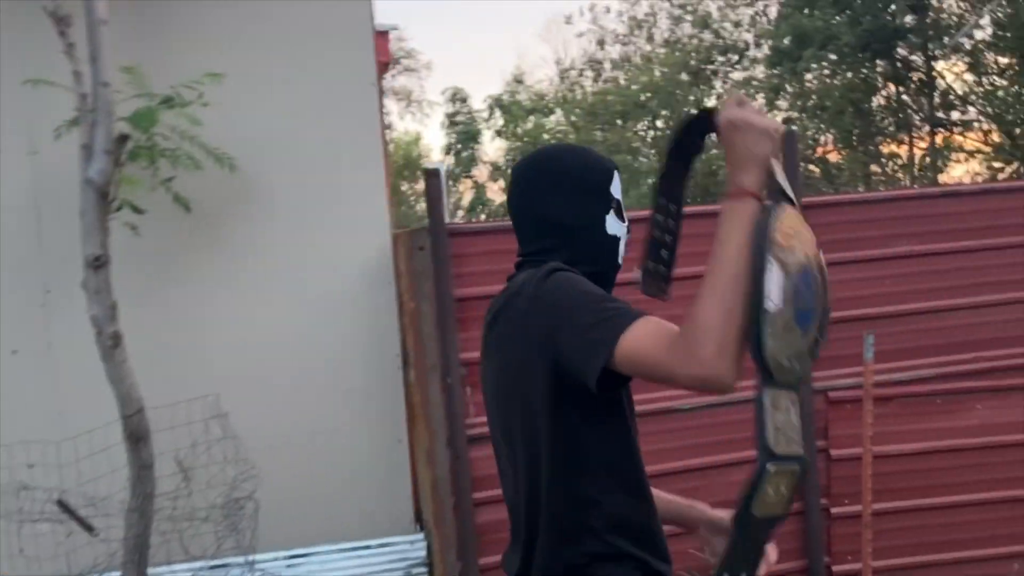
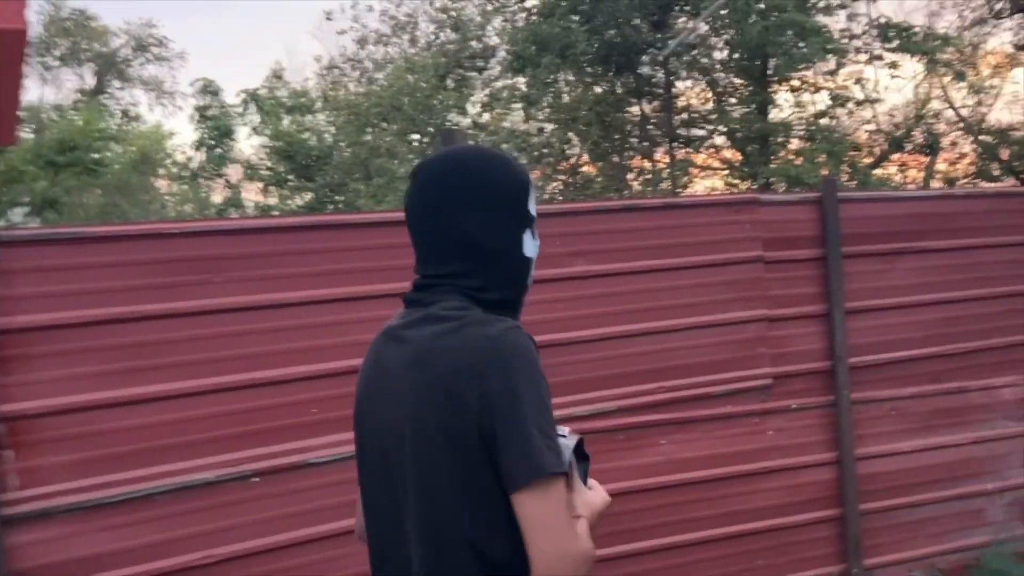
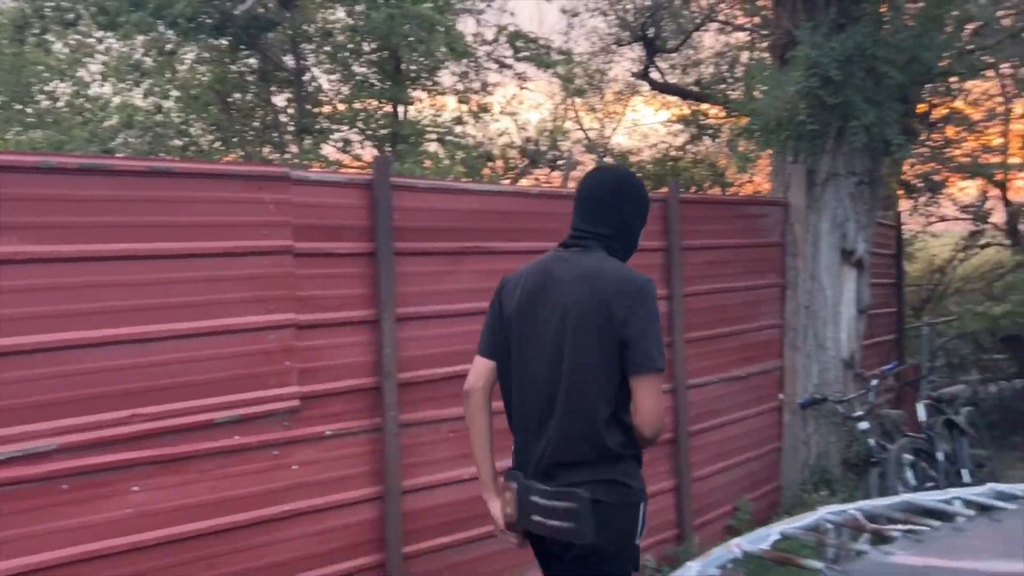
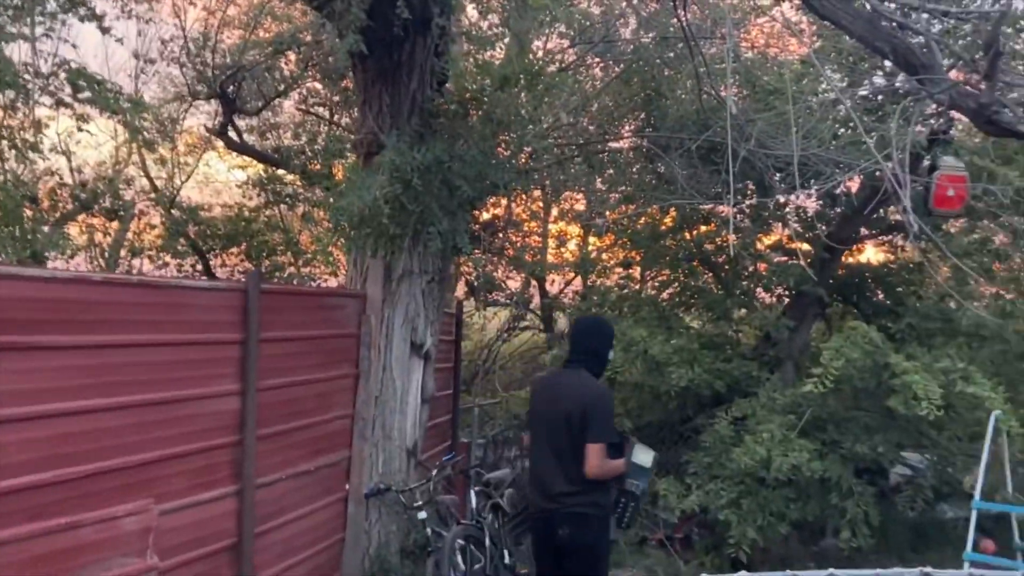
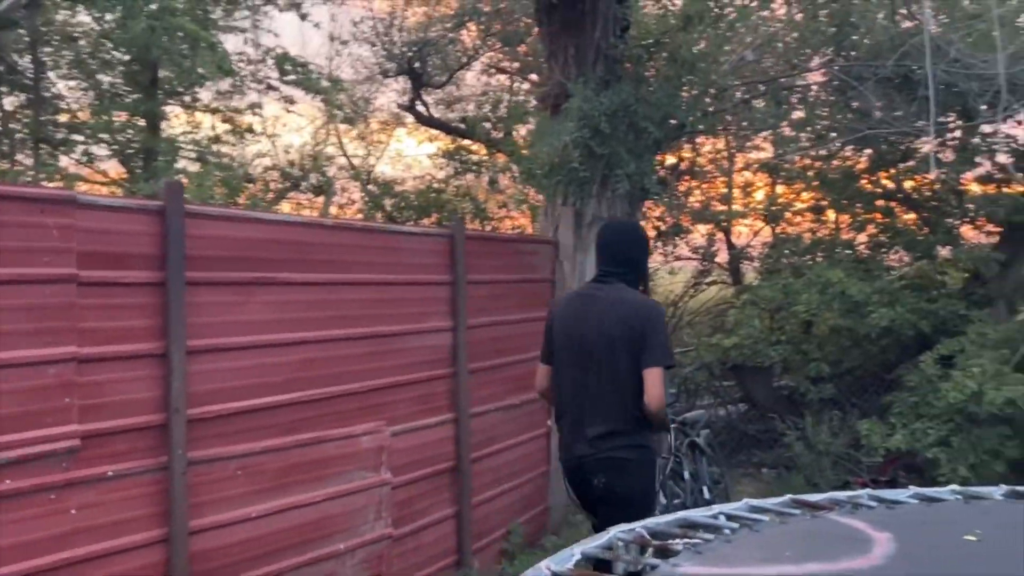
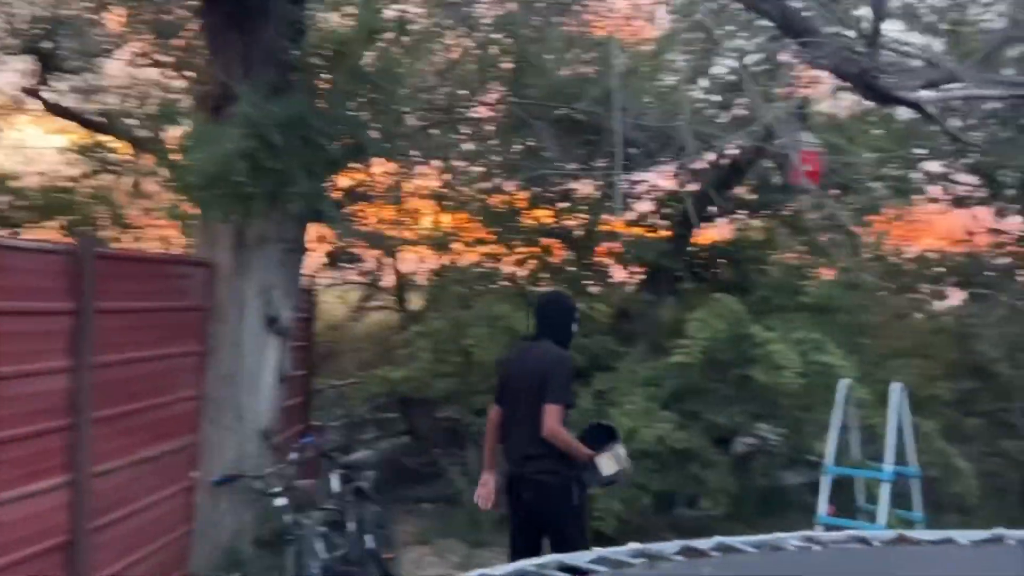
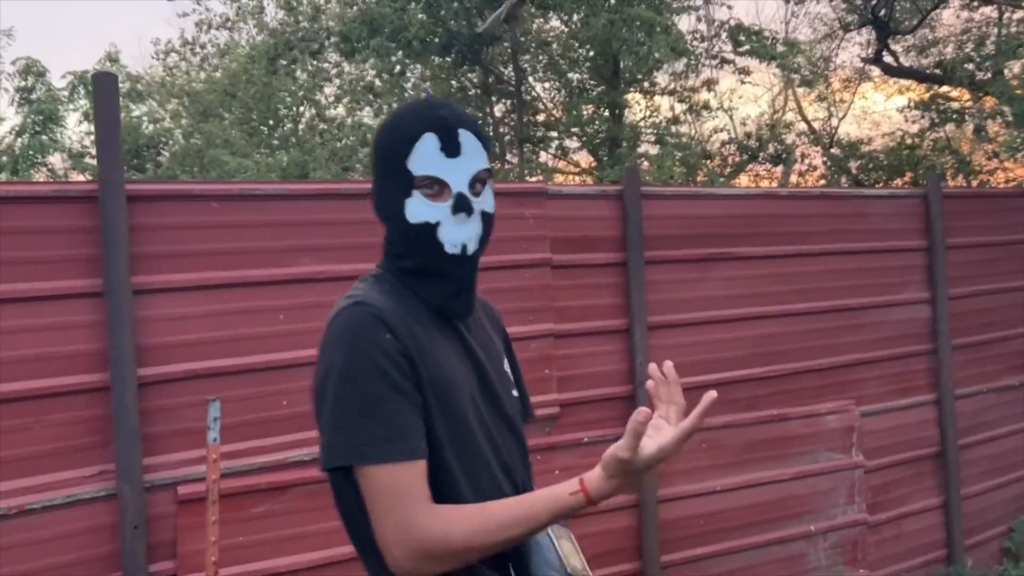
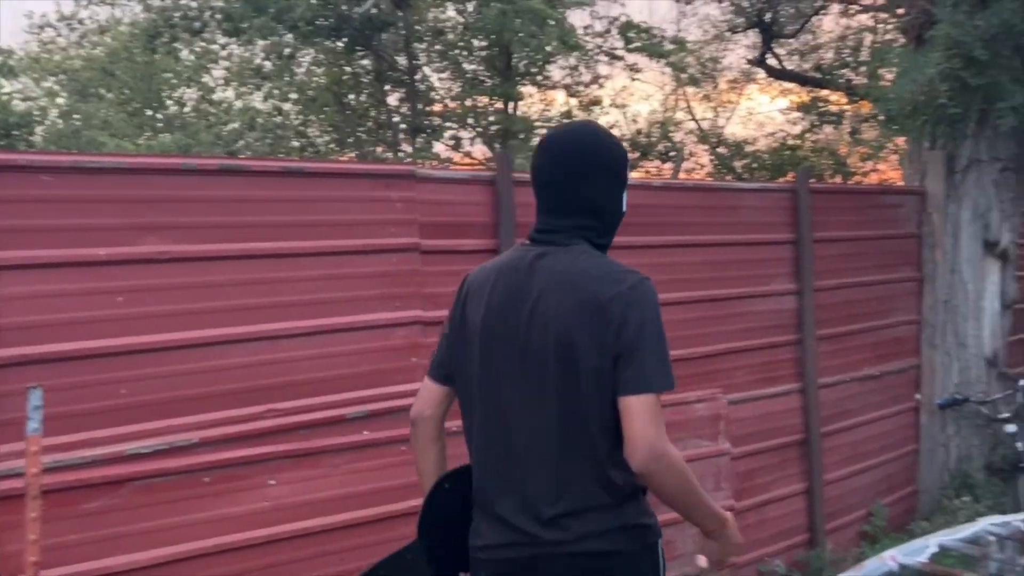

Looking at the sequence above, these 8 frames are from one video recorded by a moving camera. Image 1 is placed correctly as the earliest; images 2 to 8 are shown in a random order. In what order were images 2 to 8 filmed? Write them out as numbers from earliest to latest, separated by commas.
2, 7, 8, 3, 5, 4, 6
